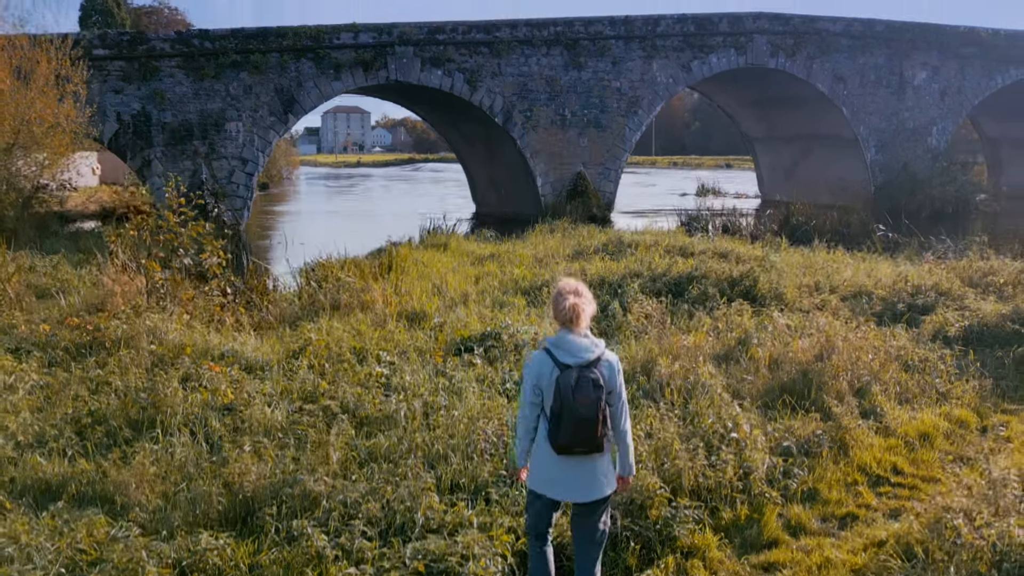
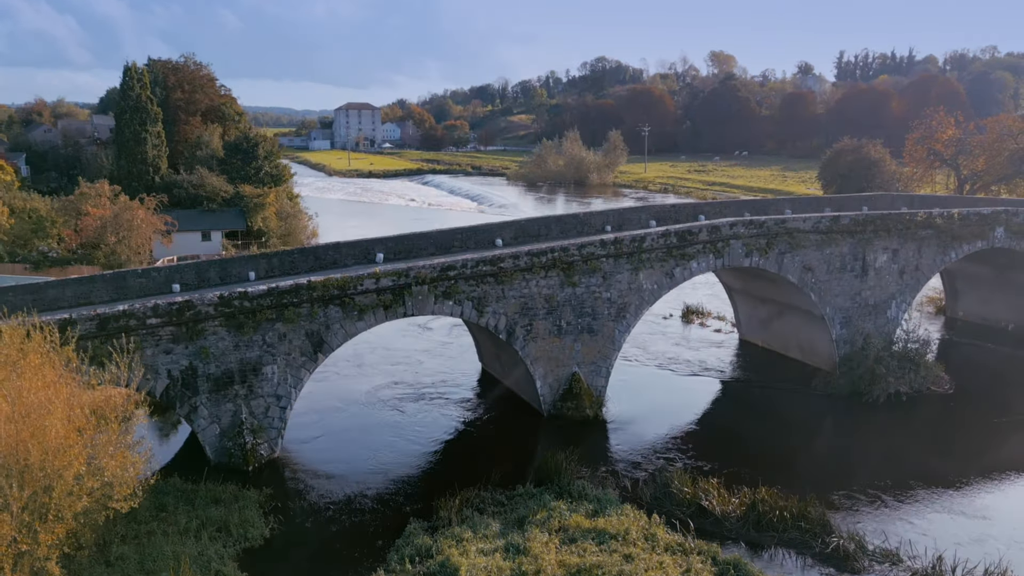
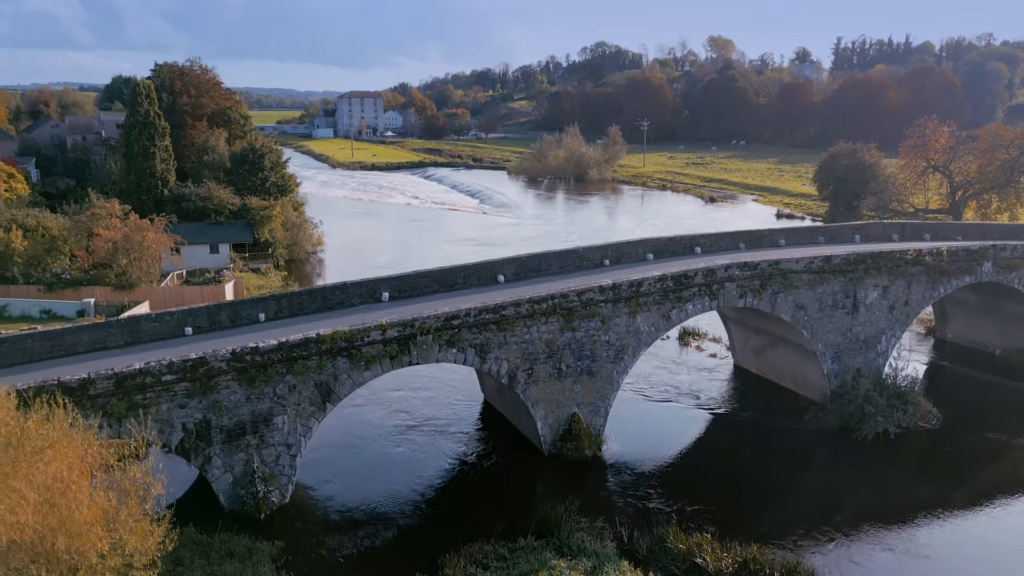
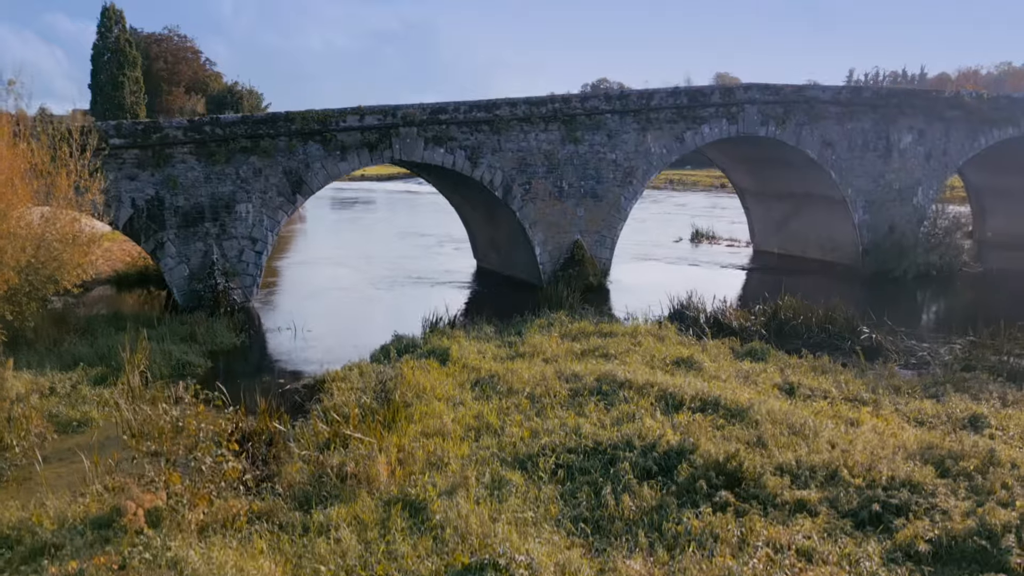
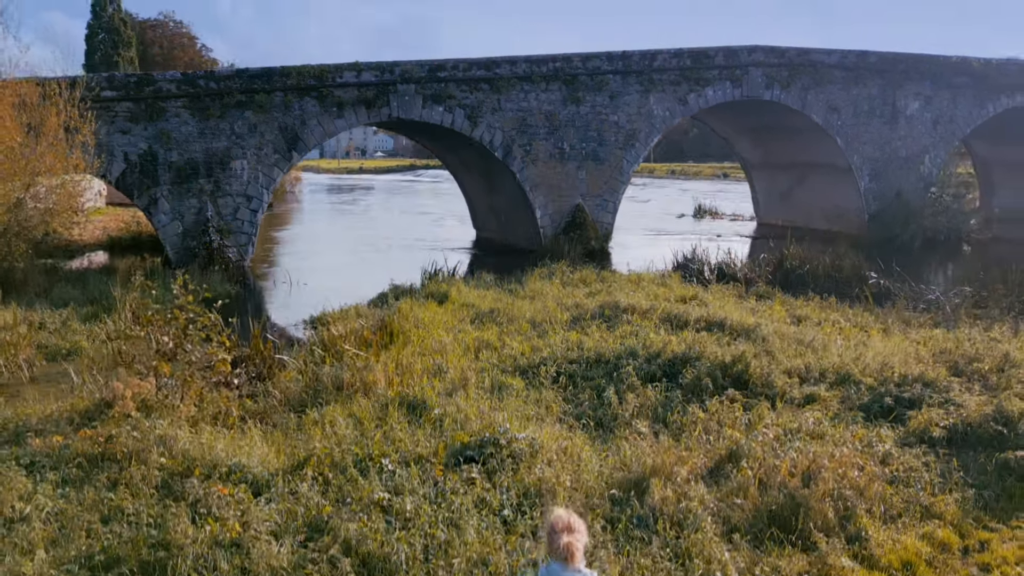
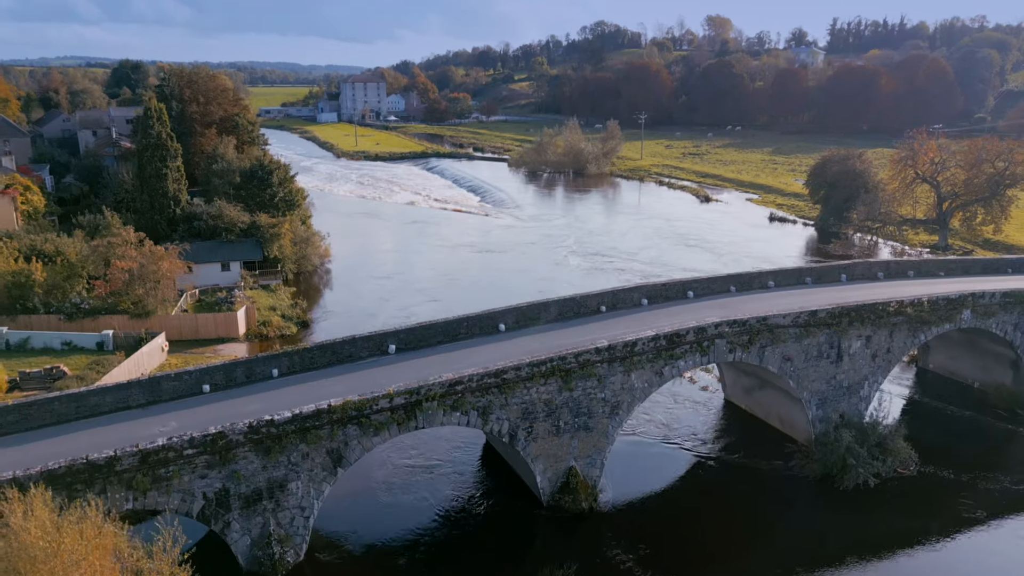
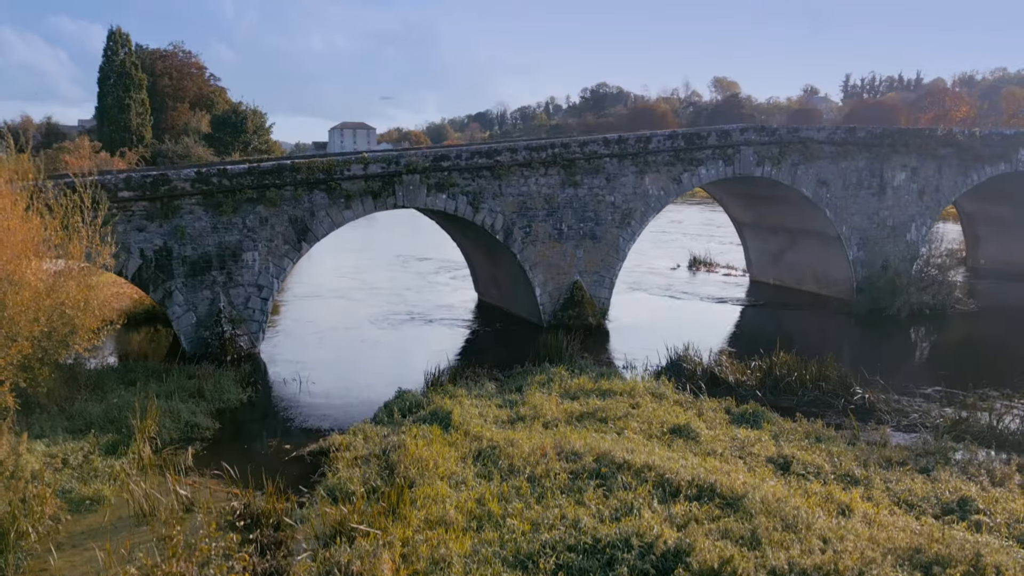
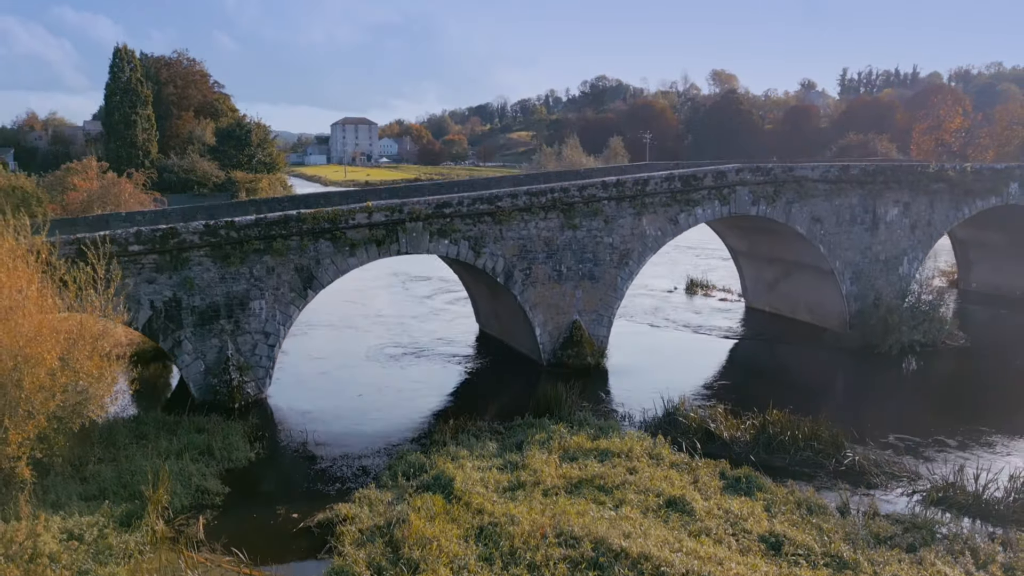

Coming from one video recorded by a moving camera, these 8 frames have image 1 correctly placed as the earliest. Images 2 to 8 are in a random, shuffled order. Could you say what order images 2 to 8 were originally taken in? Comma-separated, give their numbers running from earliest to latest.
5, 4, 7, 8, 2, 3, 6
